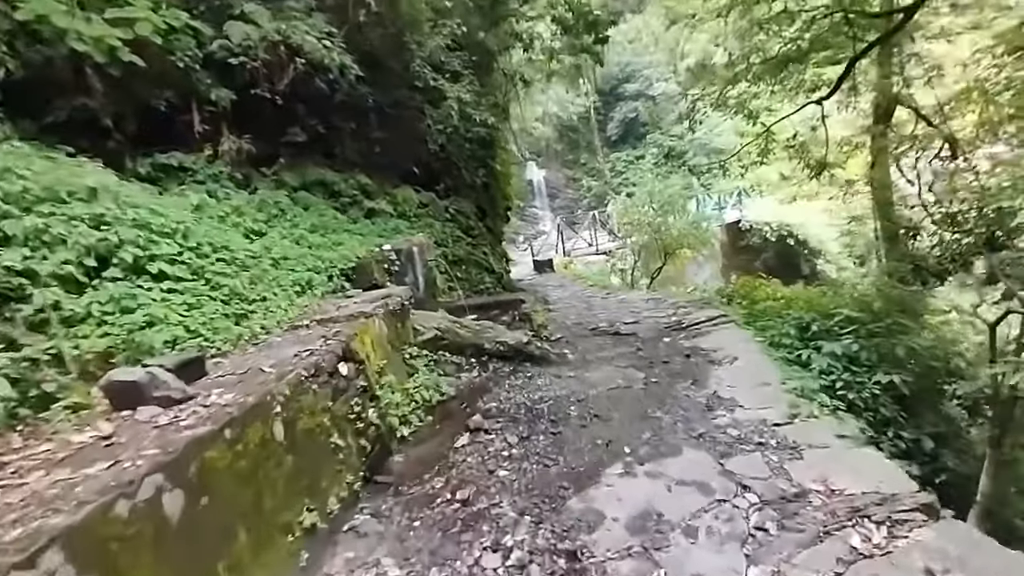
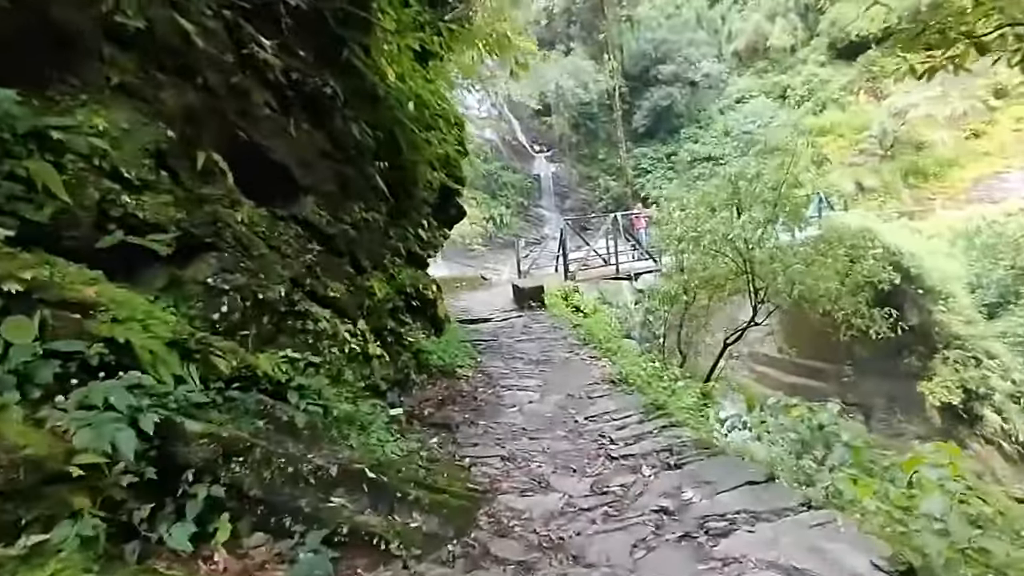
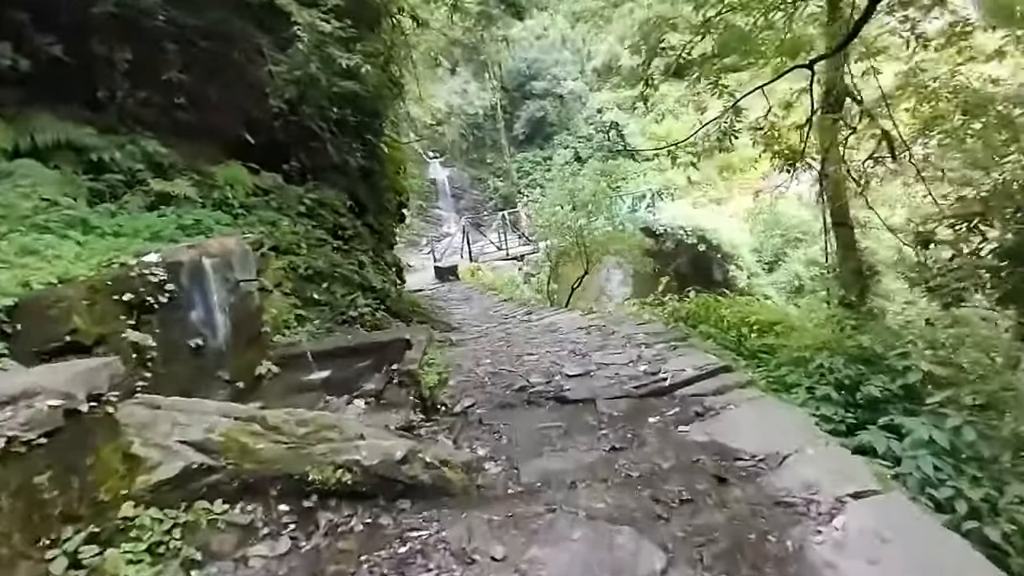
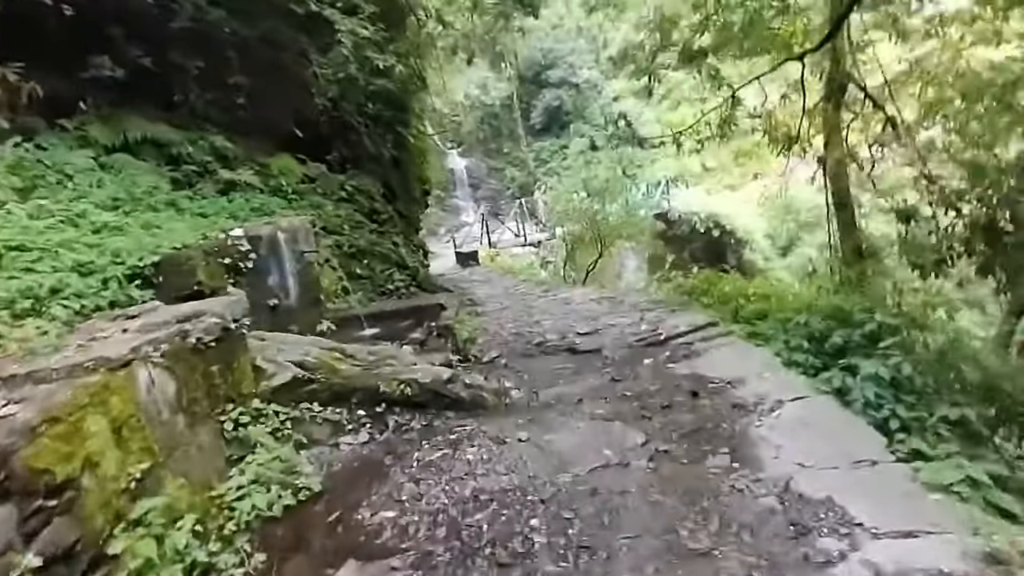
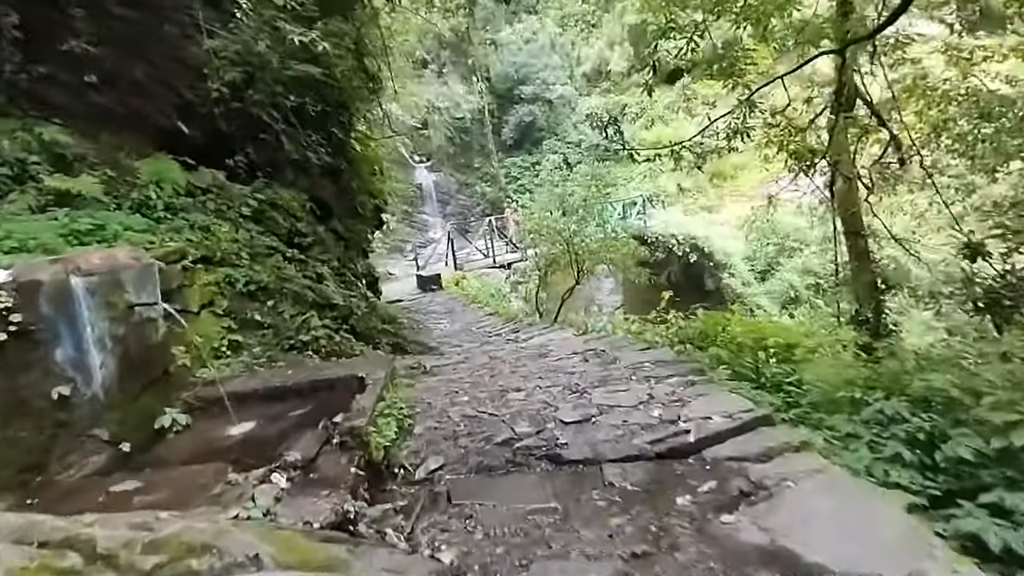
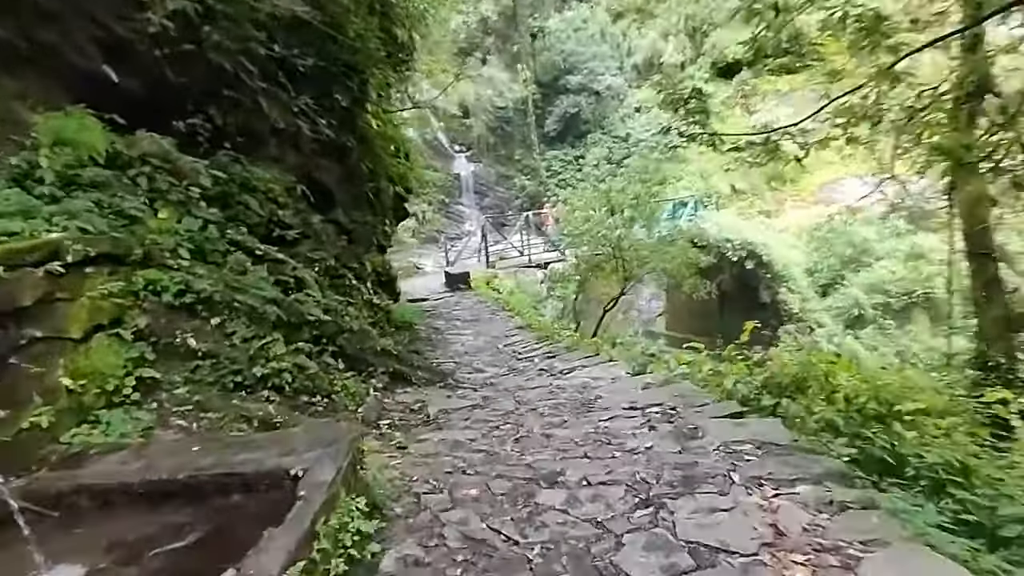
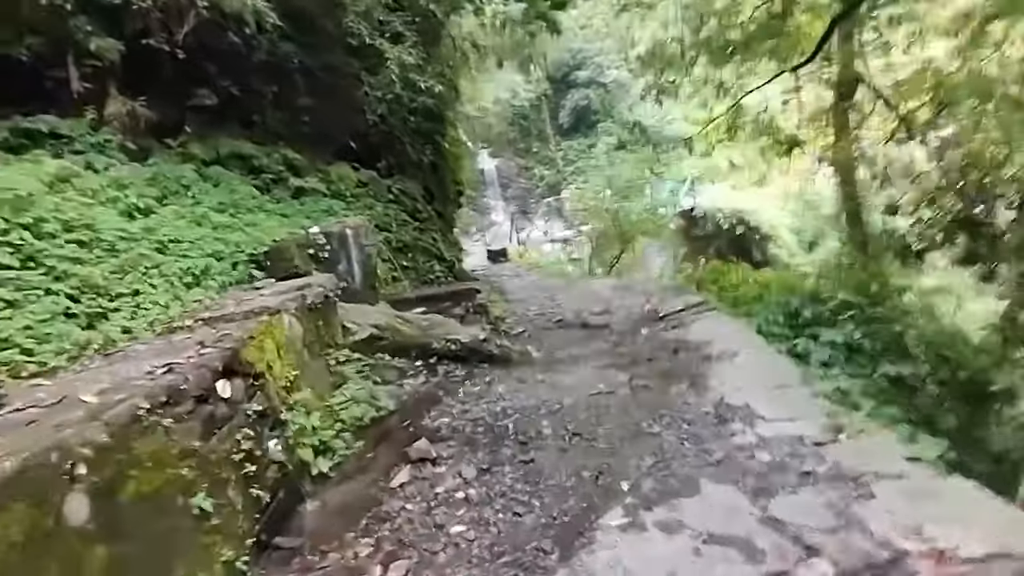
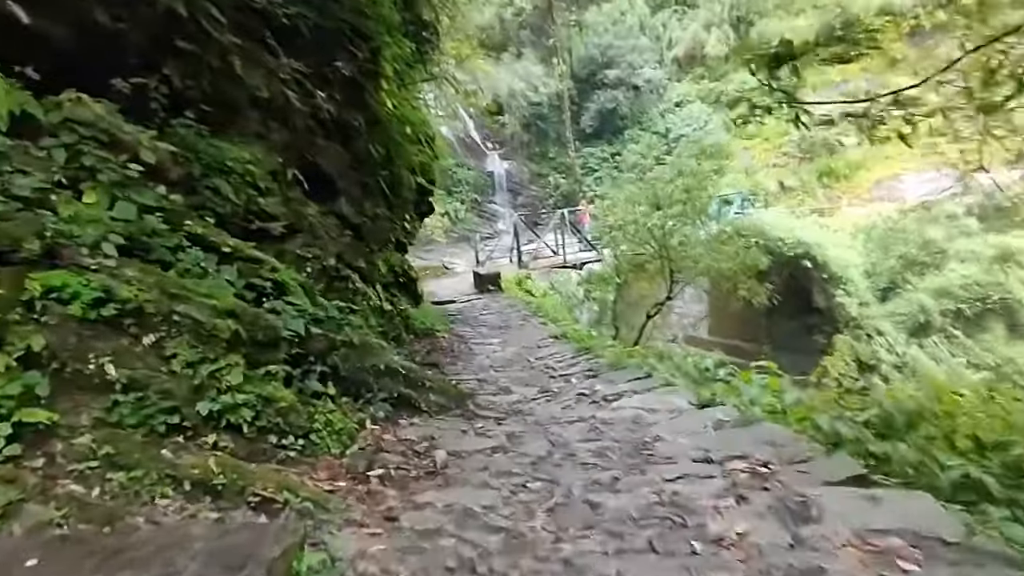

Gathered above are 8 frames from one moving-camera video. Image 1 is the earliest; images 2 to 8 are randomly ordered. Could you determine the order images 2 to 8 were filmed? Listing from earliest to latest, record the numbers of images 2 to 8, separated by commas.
7, 4, 3, 5, 6, 8, 2
